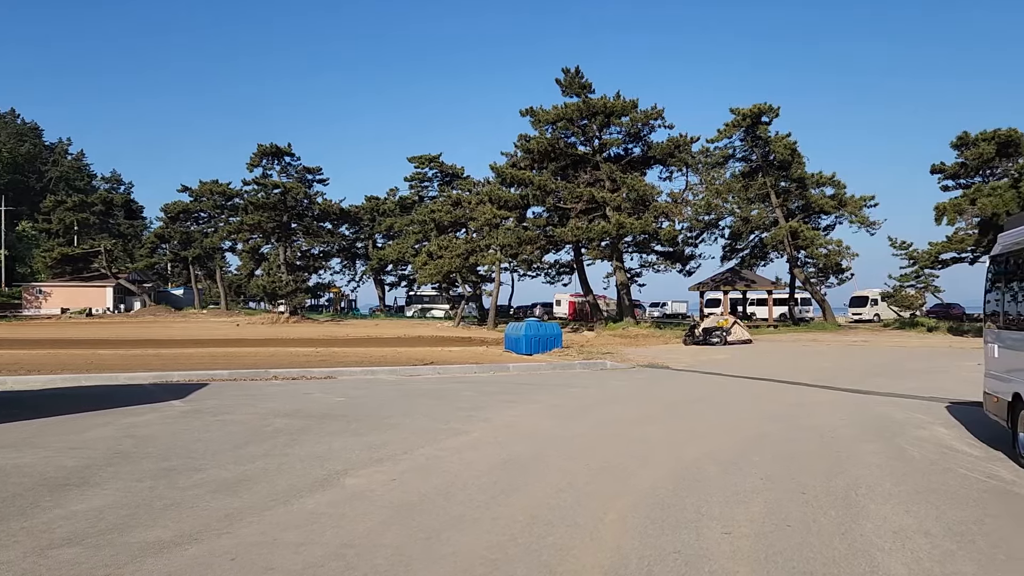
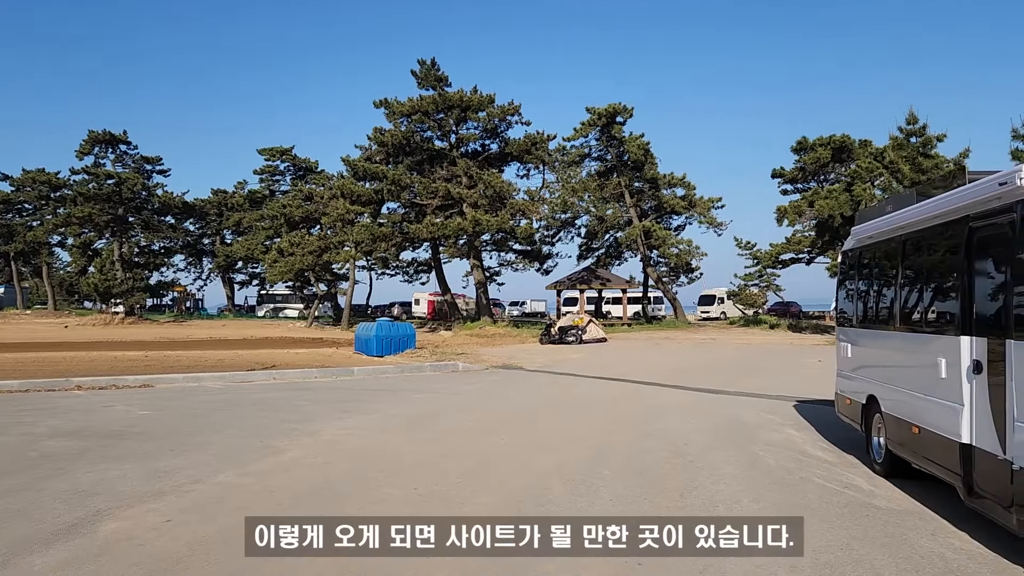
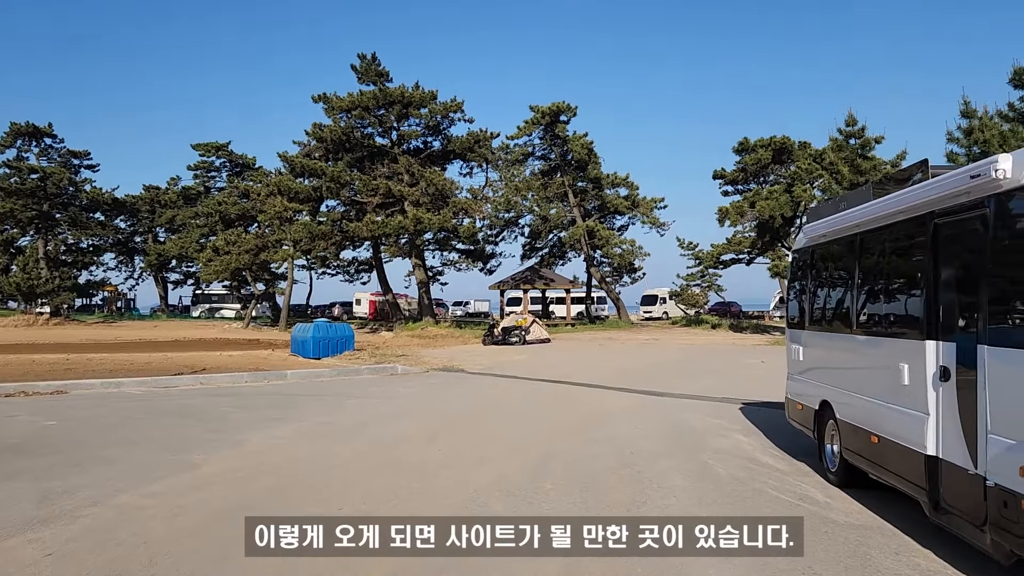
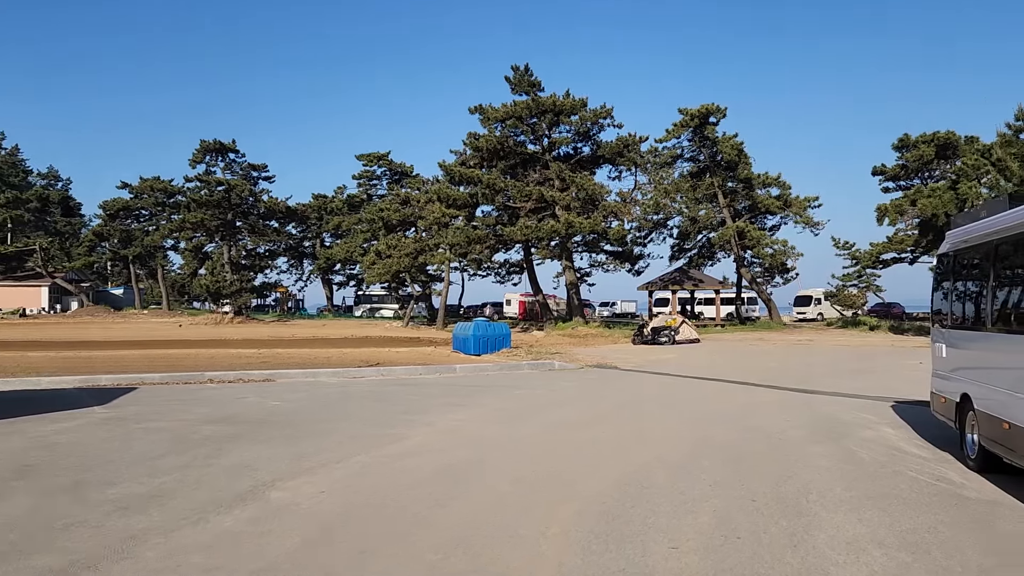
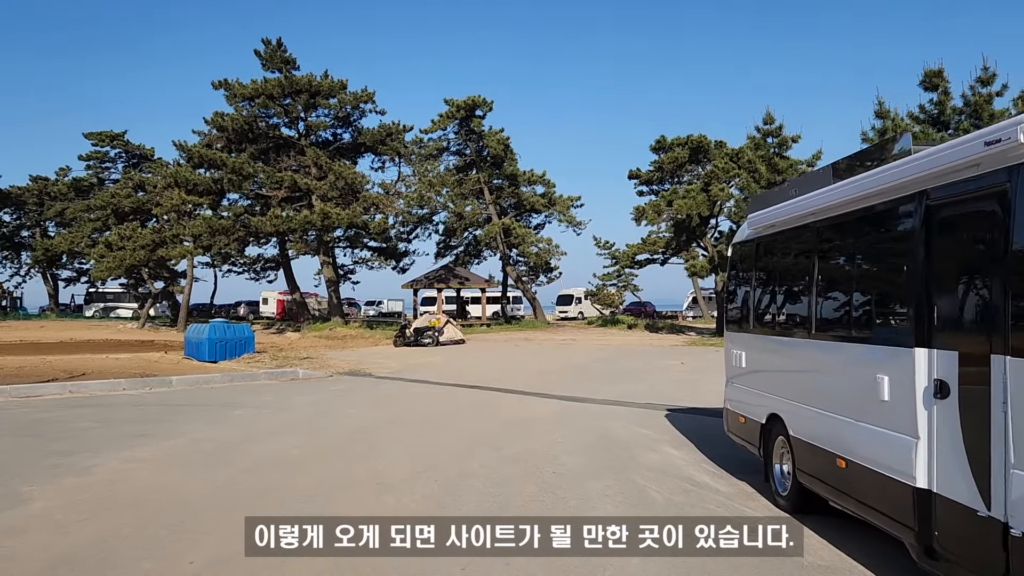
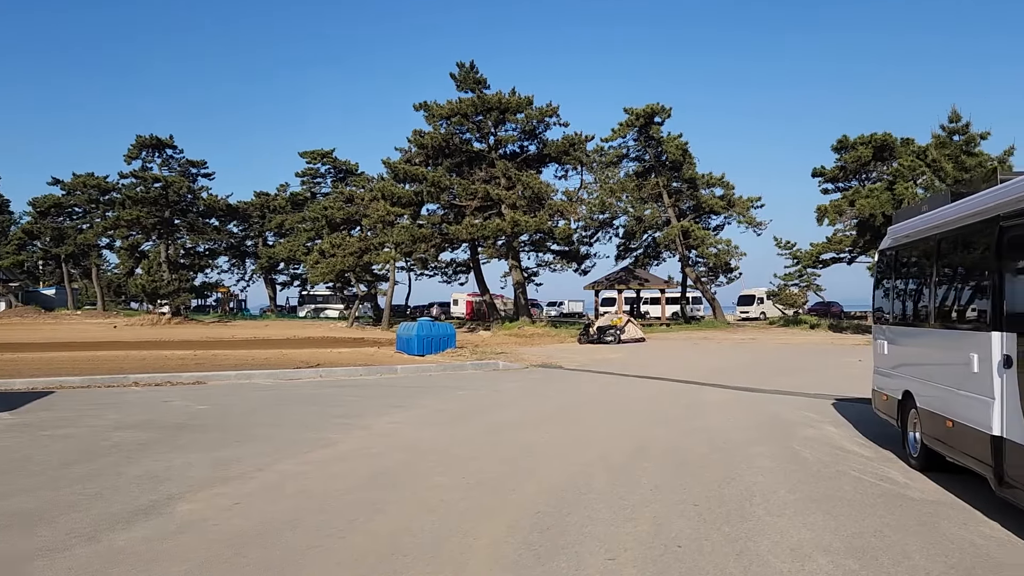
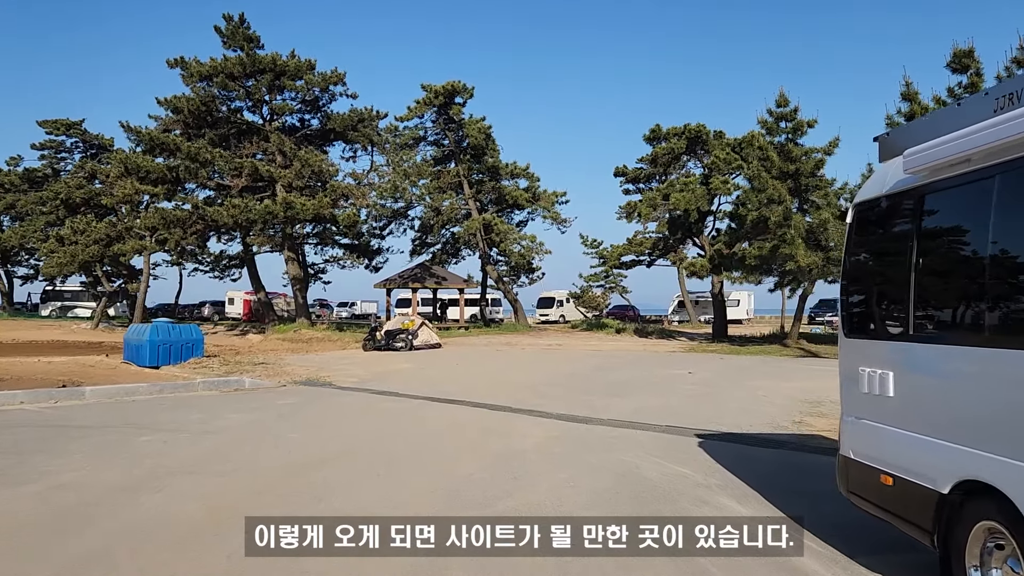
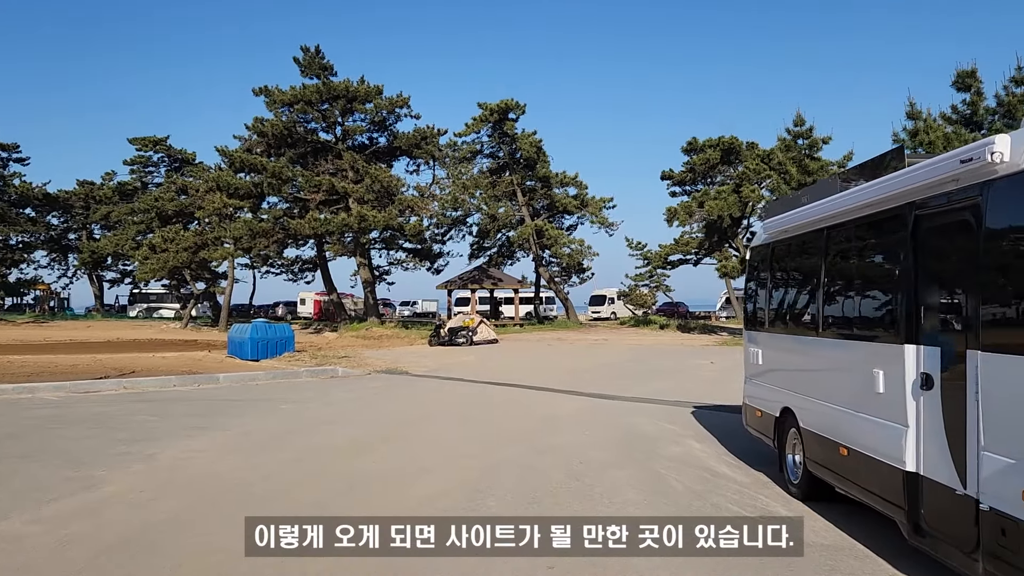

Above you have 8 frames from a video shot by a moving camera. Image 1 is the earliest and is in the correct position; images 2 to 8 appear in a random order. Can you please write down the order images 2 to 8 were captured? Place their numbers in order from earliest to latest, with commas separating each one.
4, 6, 2, 3, 8, 5, 7
